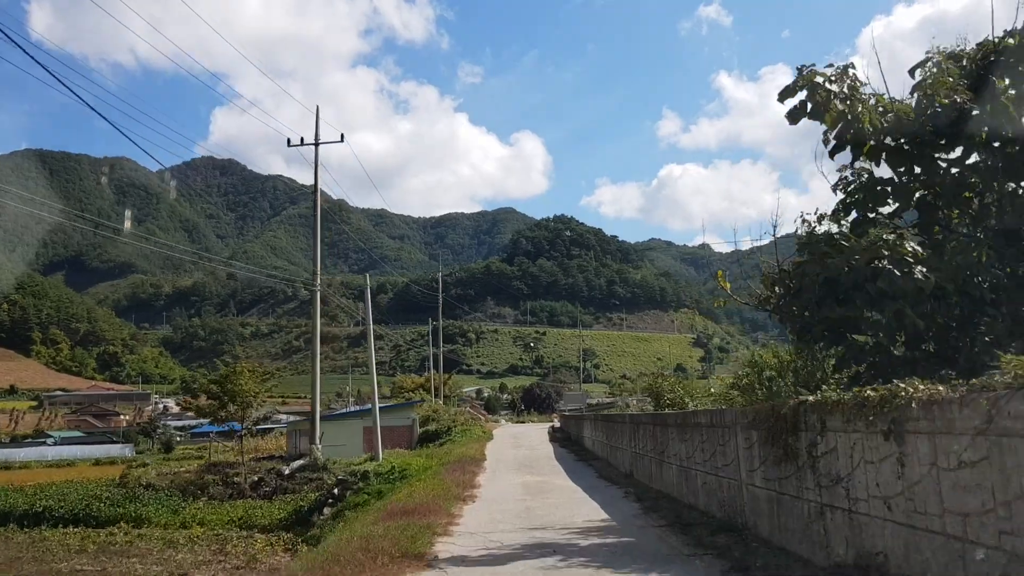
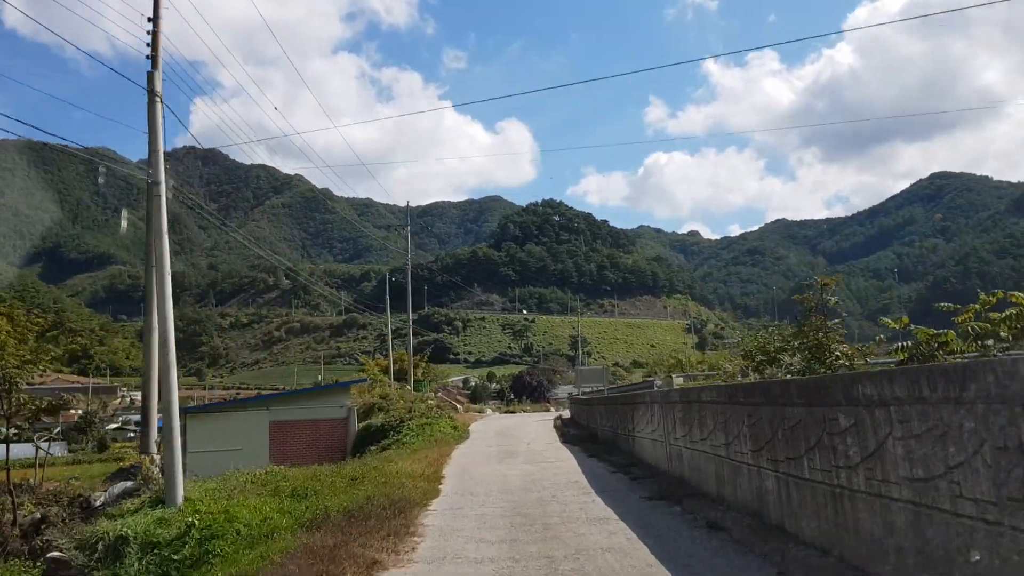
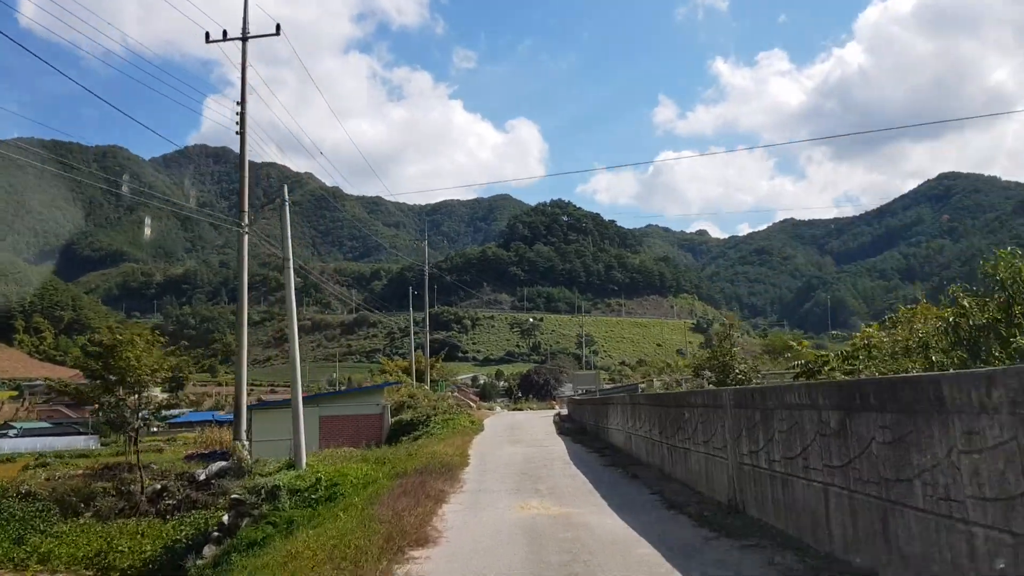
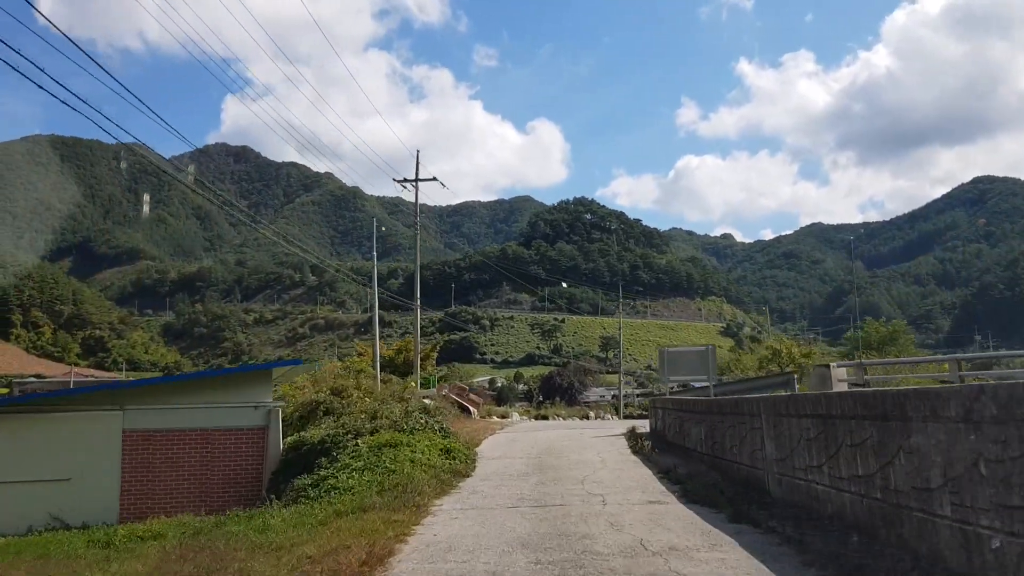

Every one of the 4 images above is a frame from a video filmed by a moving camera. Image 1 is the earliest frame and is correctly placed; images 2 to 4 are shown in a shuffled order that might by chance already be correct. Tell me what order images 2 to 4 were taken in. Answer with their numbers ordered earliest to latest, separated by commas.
3, 2, 4
